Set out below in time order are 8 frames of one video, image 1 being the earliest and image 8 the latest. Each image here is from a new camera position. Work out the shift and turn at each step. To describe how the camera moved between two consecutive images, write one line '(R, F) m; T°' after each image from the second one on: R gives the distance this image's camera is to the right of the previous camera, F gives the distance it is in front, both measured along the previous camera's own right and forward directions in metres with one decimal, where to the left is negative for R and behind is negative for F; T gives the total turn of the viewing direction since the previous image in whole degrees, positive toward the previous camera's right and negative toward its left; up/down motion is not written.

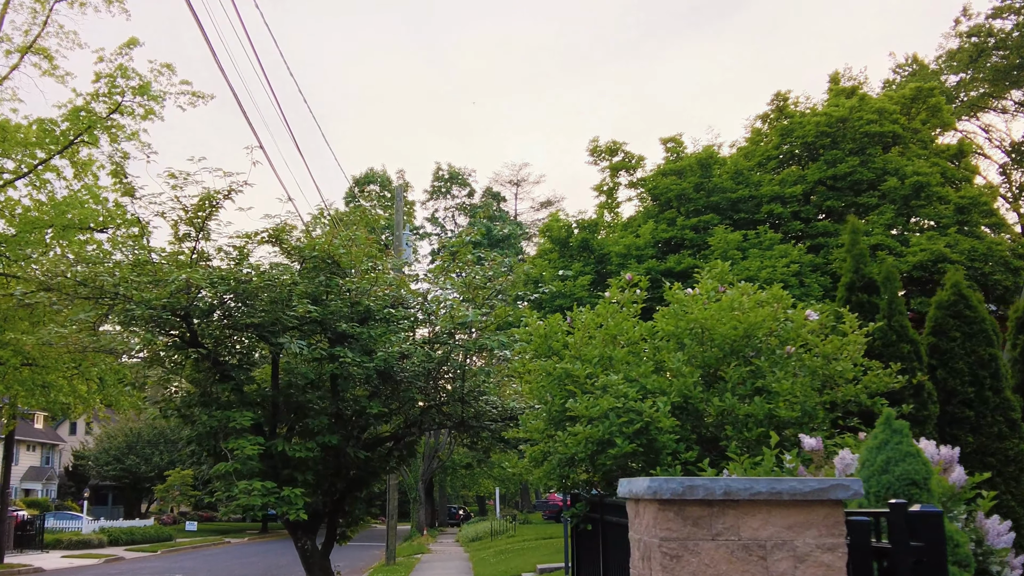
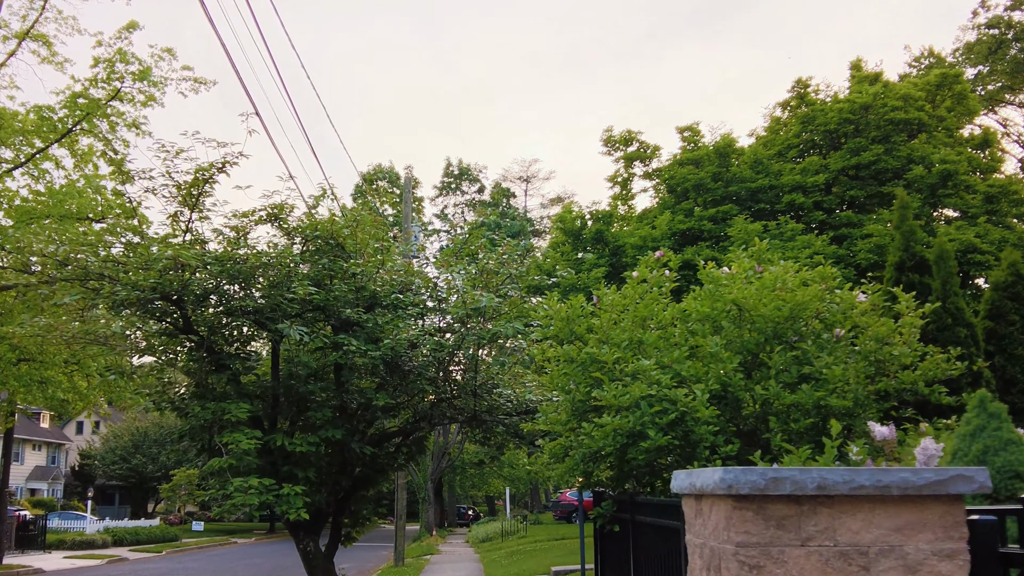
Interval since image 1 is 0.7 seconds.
(-0.1, +0.7) m; 0°
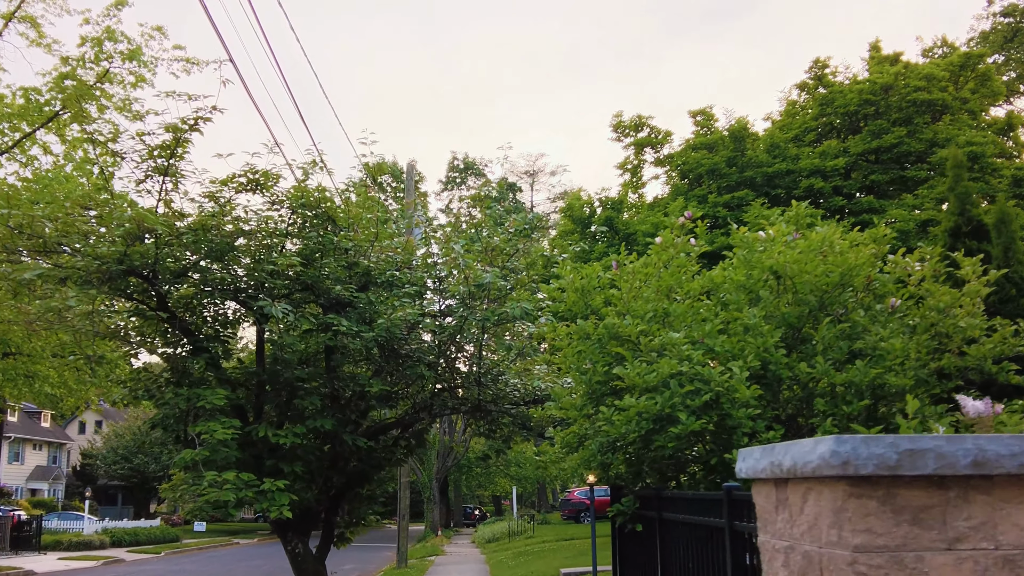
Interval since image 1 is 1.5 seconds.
(0.0, +0.8) m; 0°
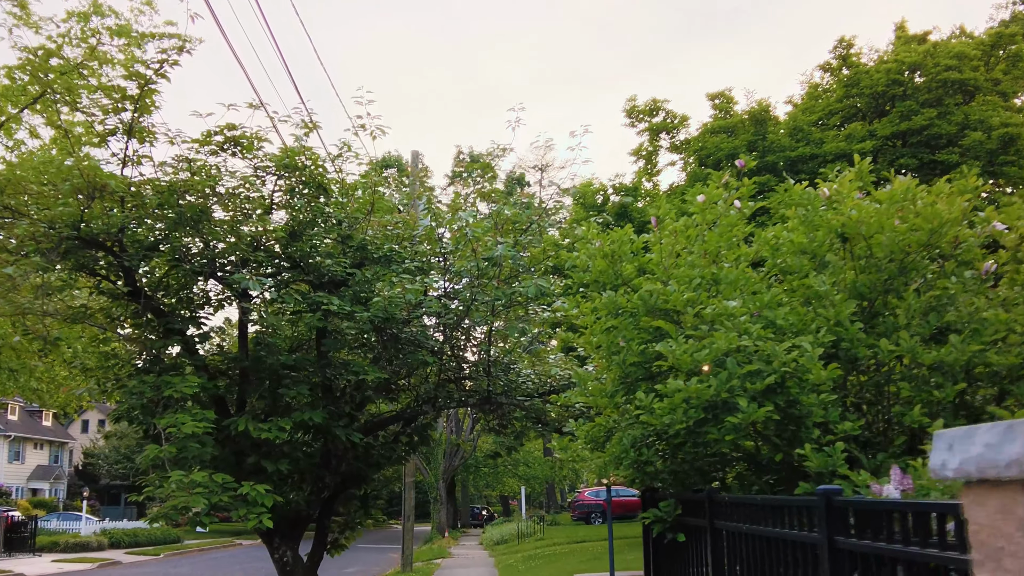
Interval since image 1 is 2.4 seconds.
(-0.1, +0.9) m; 0°
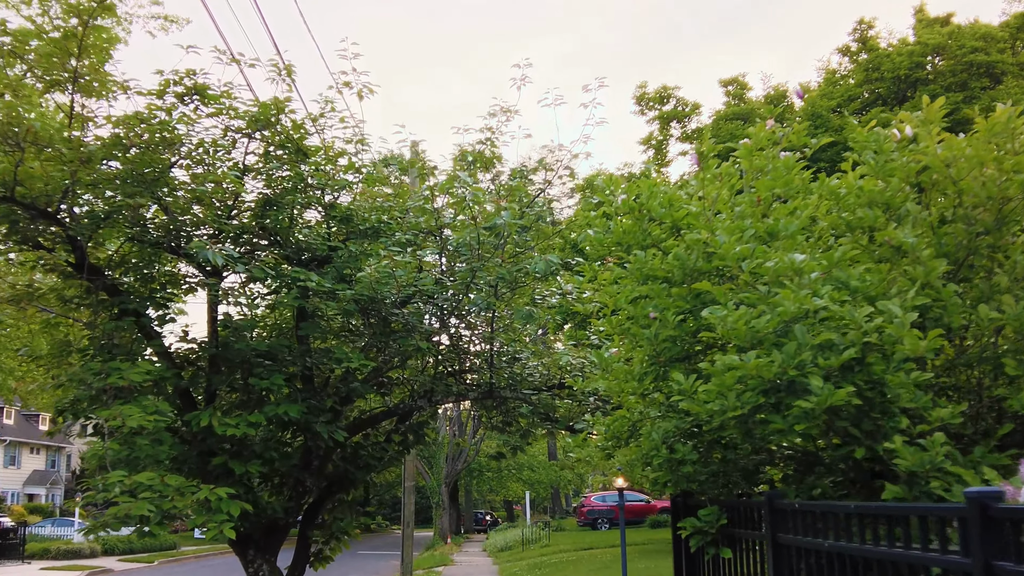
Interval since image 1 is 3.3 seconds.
(0.0, +0.9) m; 0°
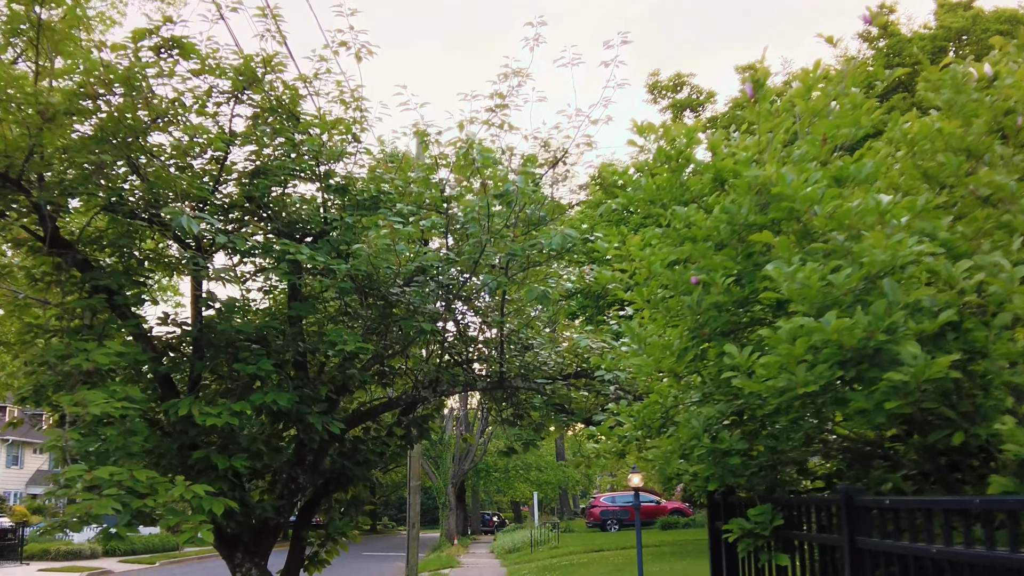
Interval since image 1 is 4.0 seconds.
(0.0, +0.6) m; 0°
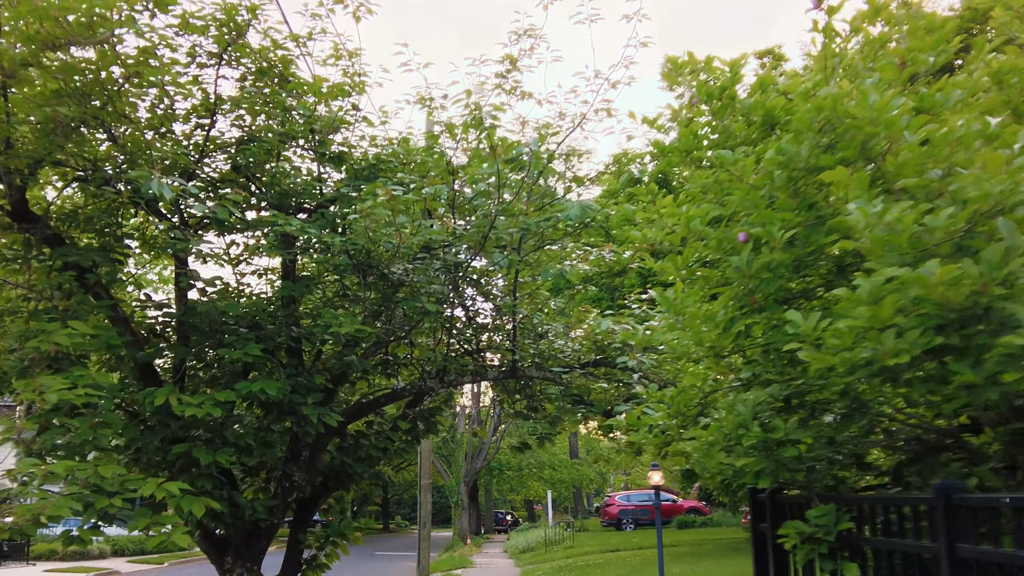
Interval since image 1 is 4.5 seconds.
(0.0, +0.5) m; -1°
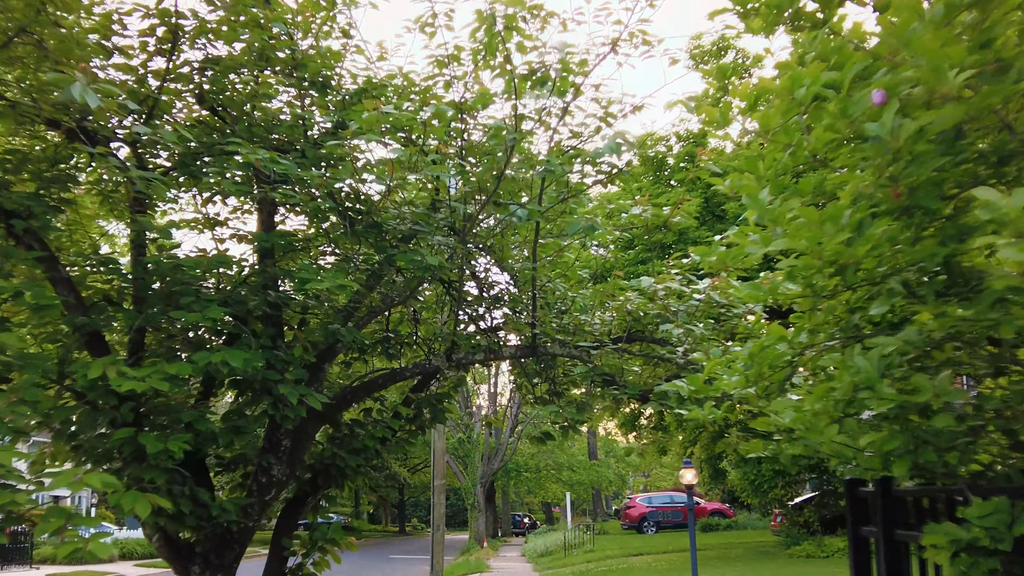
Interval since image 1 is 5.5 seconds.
(0.0, +0.9) m; -1°
